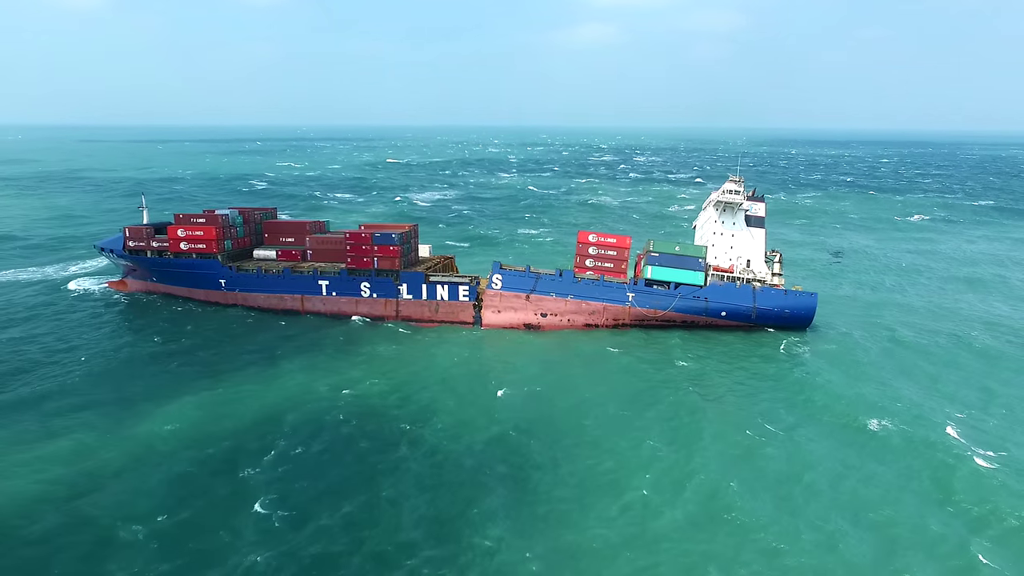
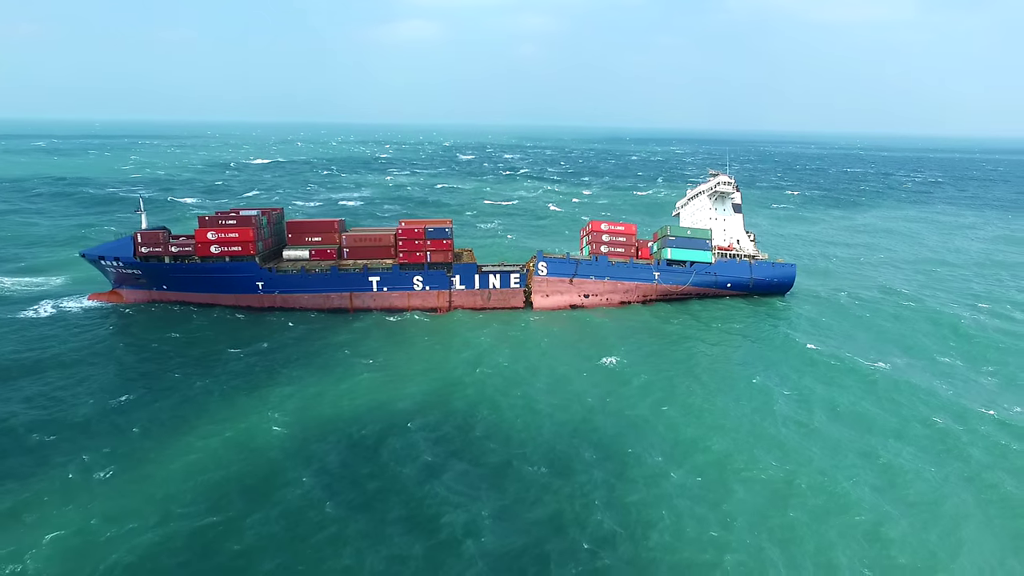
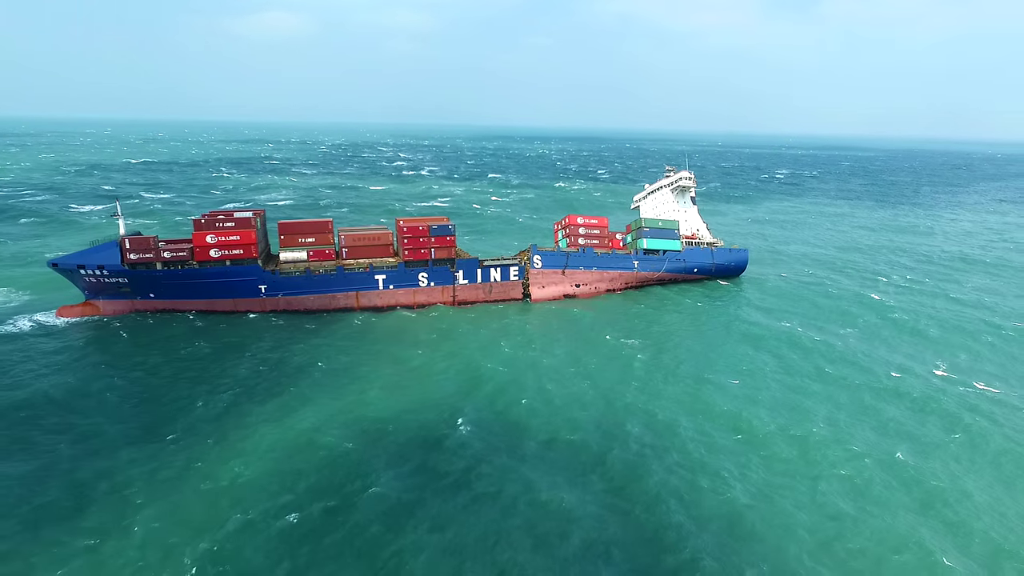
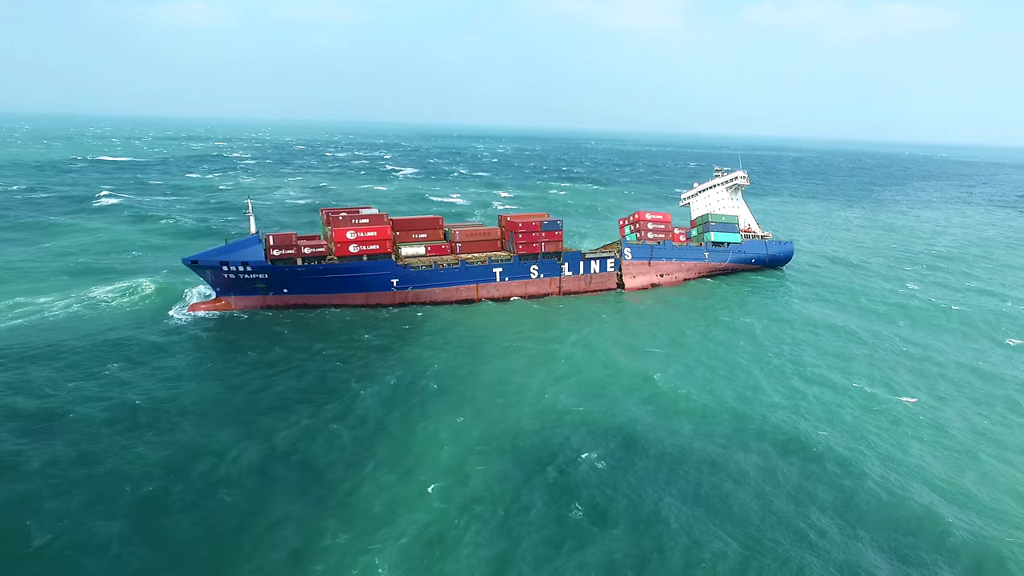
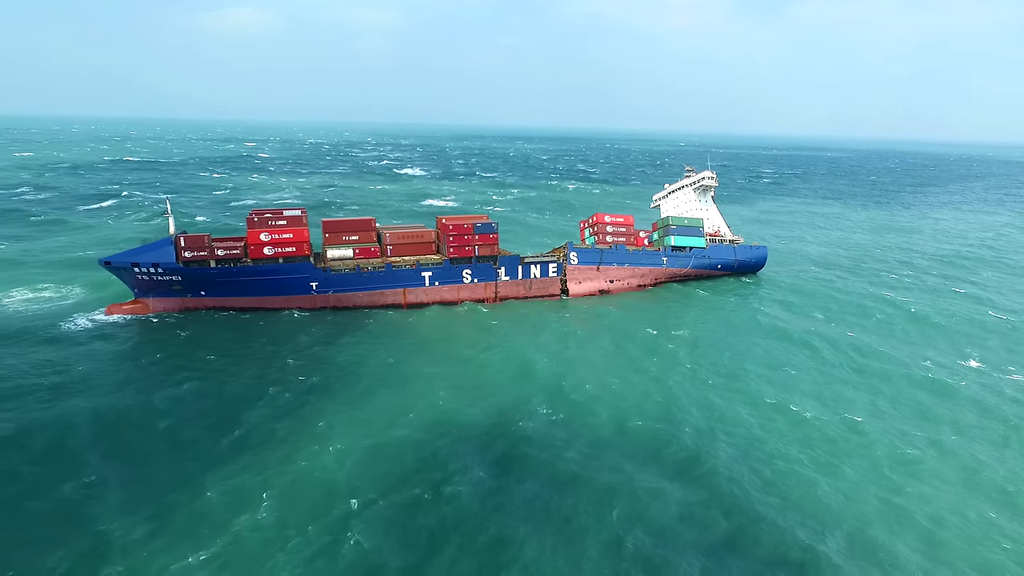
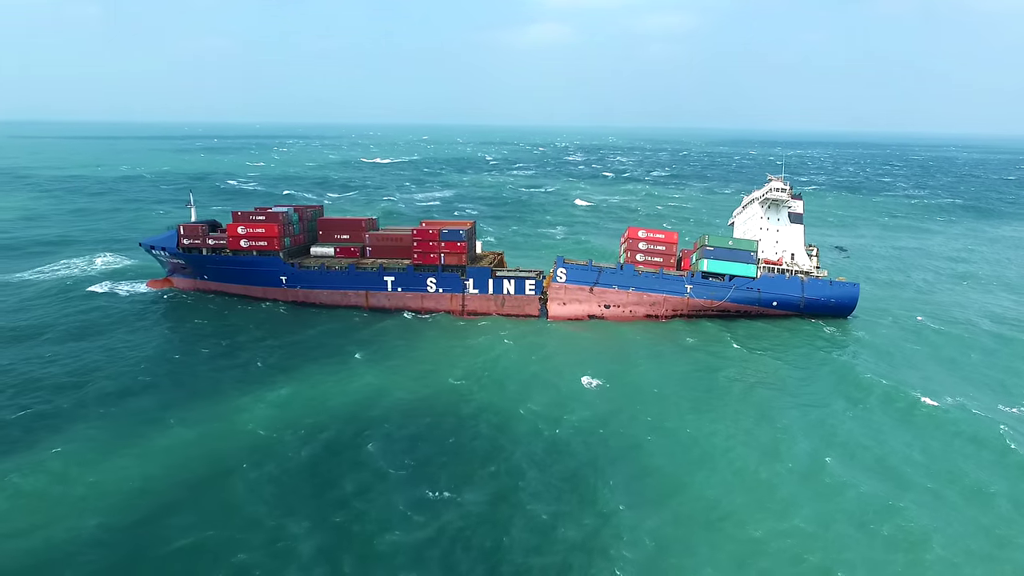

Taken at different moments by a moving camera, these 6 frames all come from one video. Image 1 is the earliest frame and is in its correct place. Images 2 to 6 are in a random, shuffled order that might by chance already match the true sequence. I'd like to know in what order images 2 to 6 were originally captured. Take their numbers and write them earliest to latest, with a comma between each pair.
6, 2, 3, 5, 4
